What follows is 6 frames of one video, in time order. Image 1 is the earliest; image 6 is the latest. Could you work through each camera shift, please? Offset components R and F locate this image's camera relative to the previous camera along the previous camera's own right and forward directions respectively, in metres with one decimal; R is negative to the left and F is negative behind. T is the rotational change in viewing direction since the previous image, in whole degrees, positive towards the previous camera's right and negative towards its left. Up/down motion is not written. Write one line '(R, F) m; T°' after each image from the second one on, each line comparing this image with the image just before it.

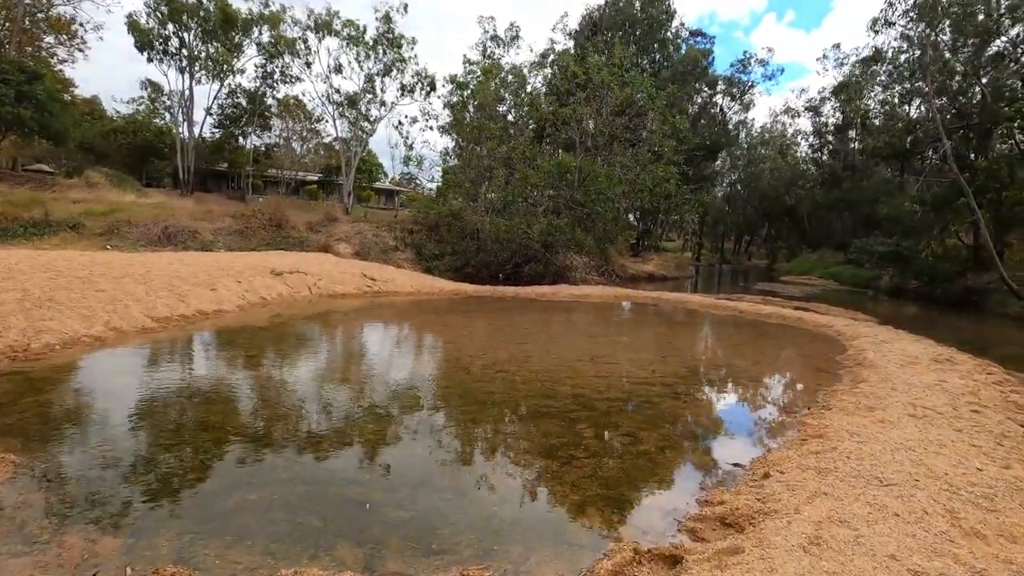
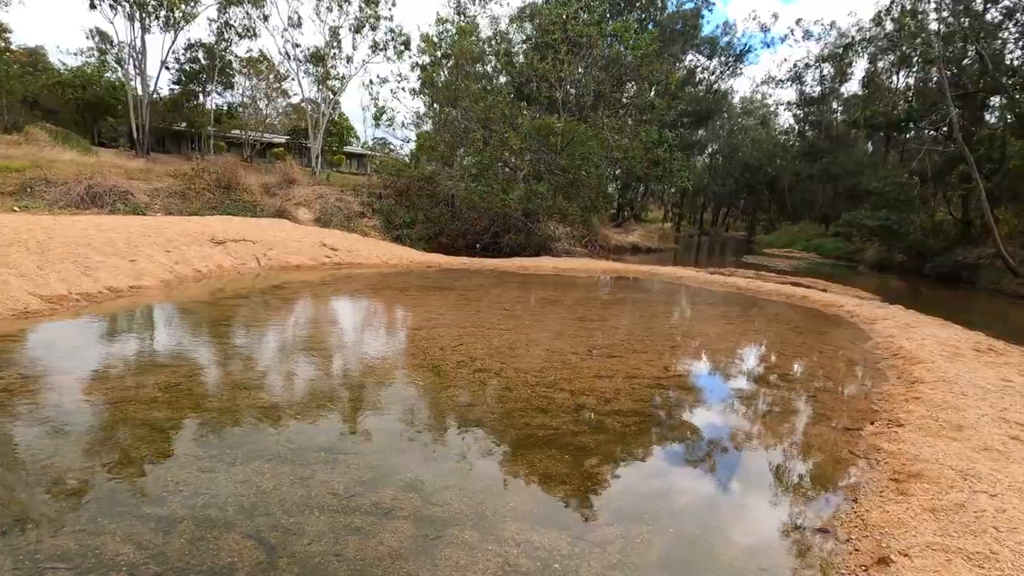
(-0.1, +1.8) m; +3°
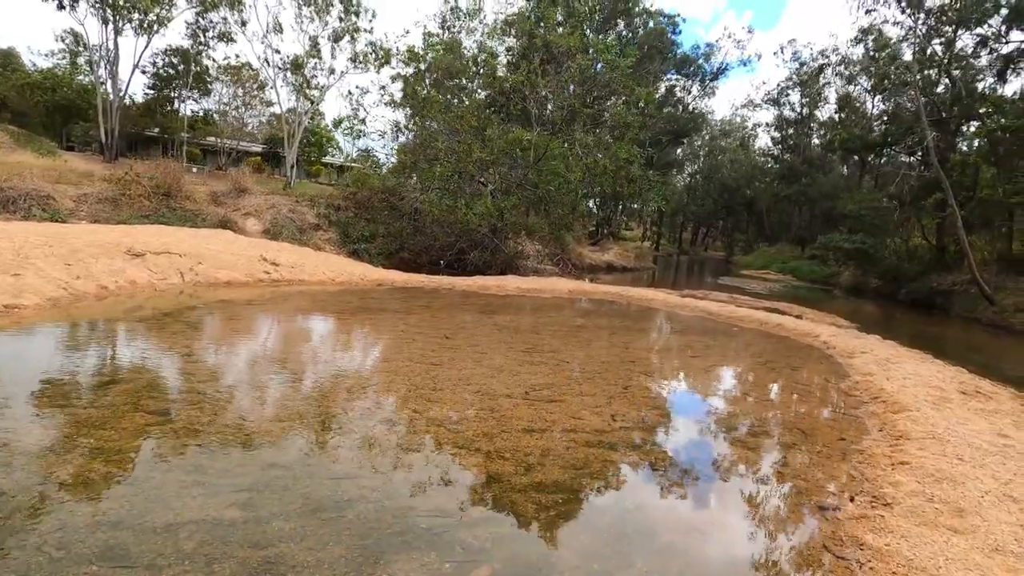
(+0.7, +1.1) m; +2°
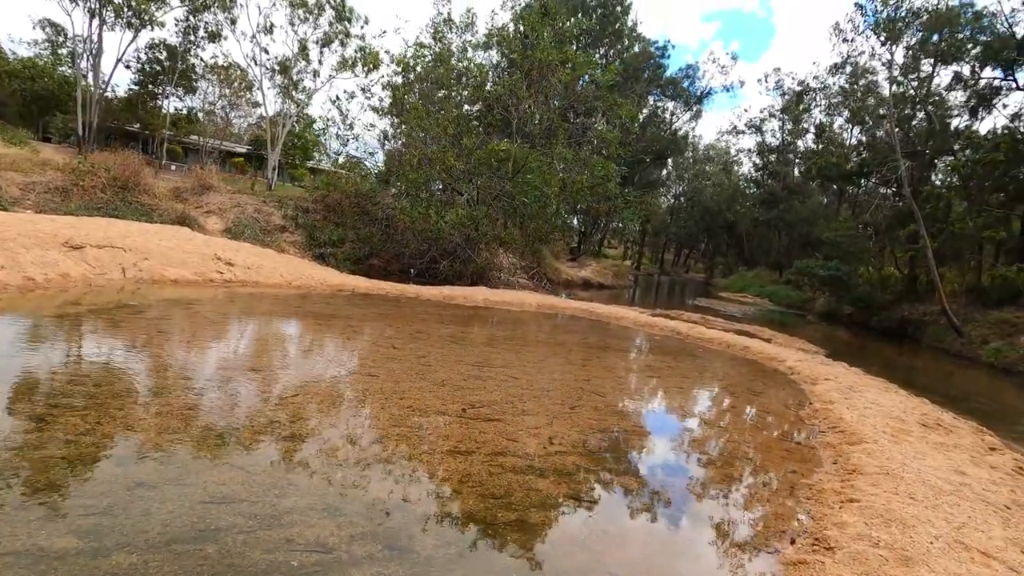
(+0.5, +0.4) m; +2°
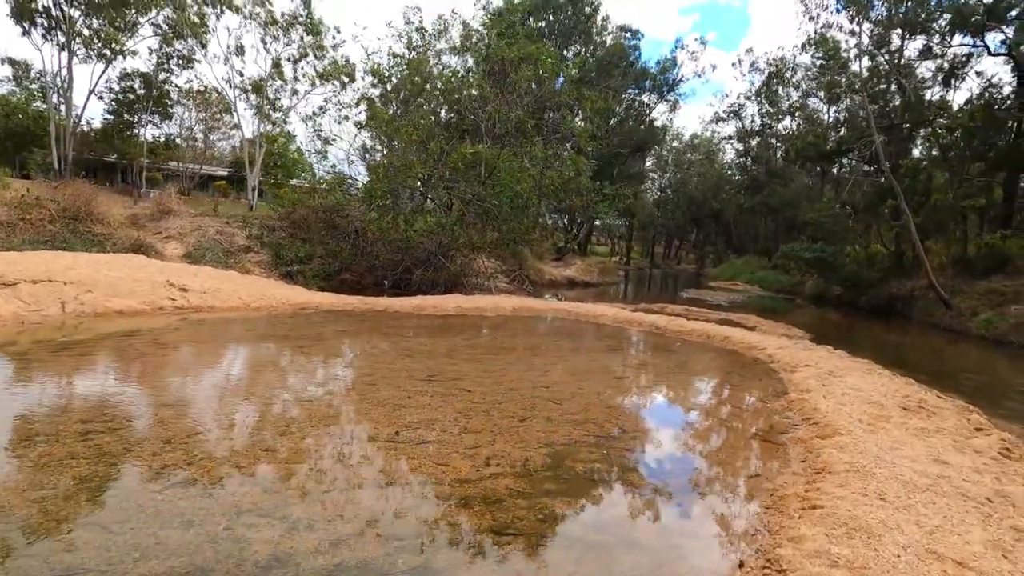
(+0.8, +0.5) m; 0°
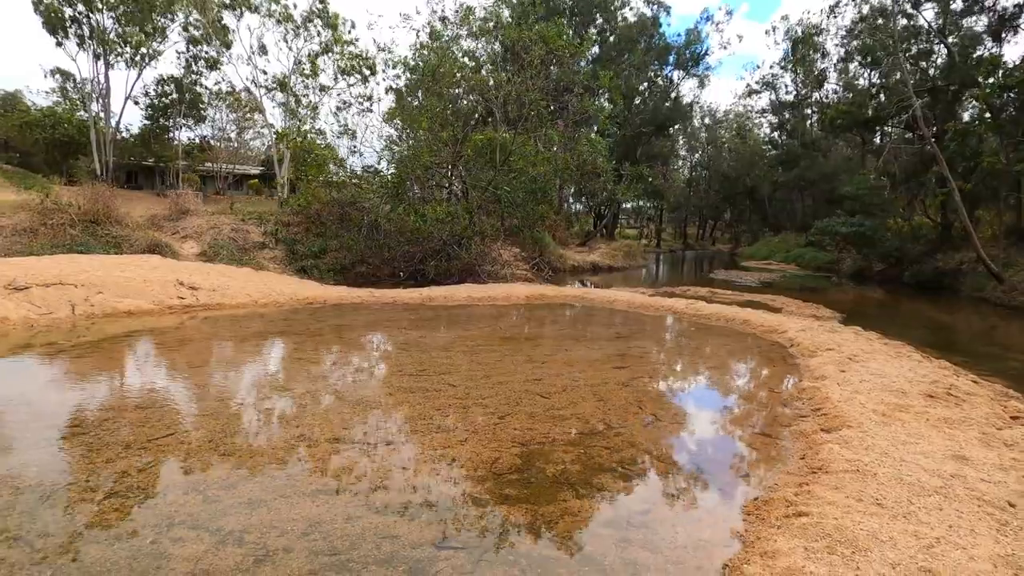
(+0.7, +0.4) m; -4°
